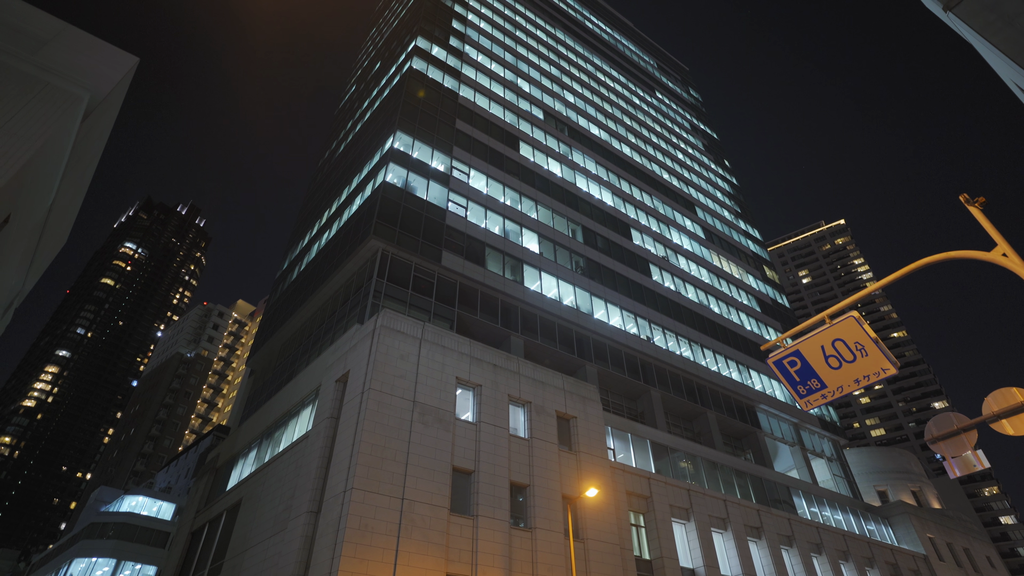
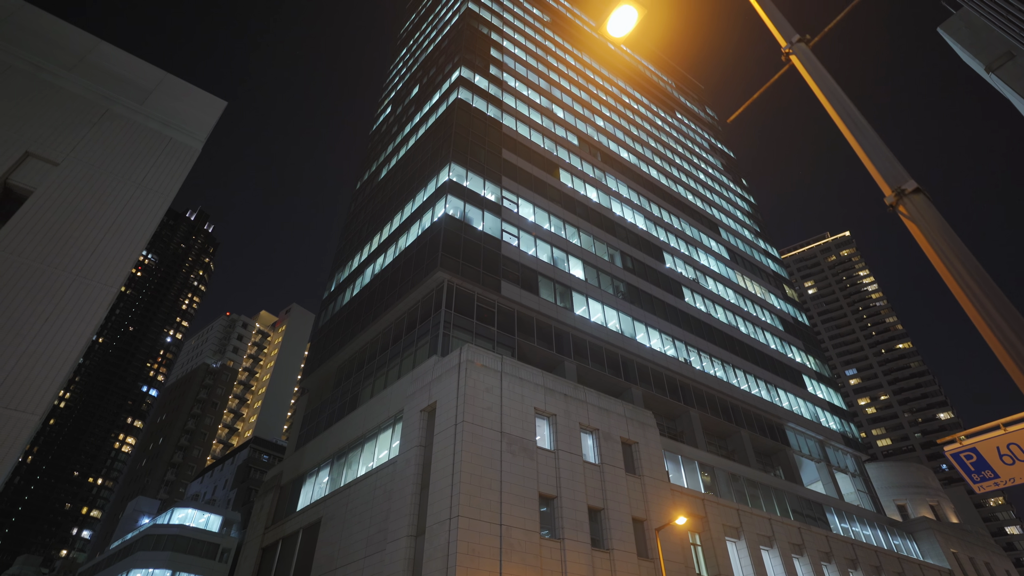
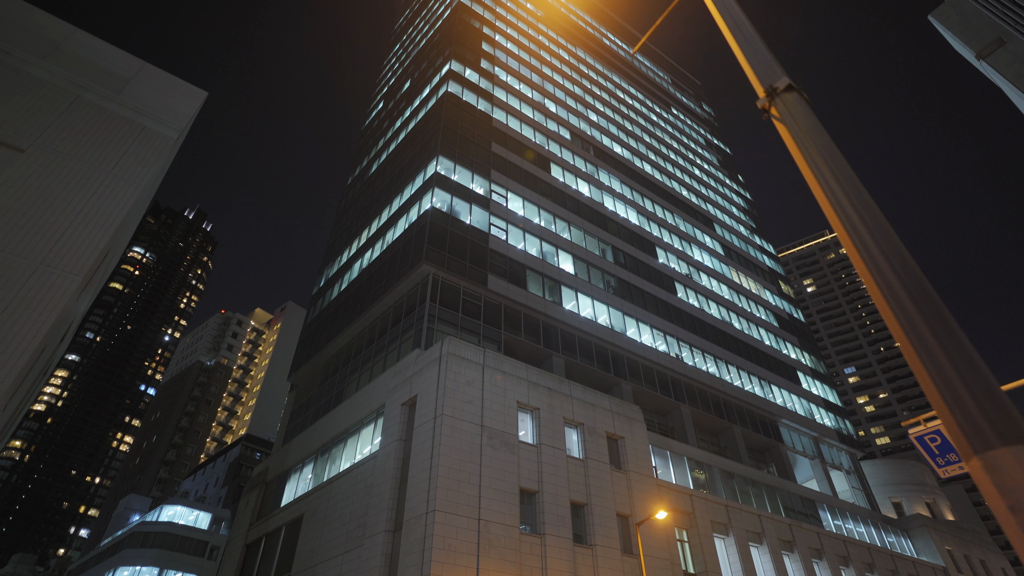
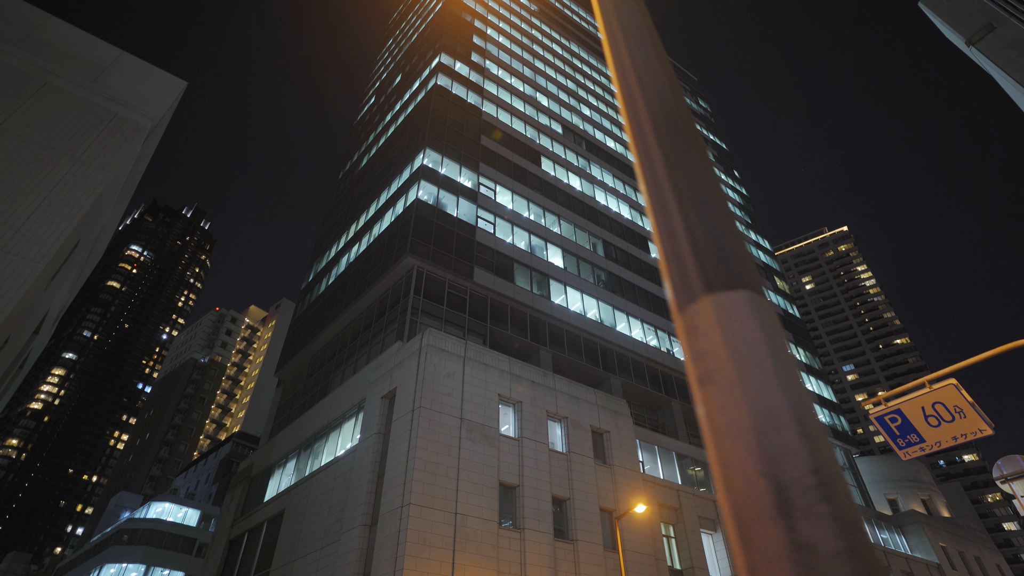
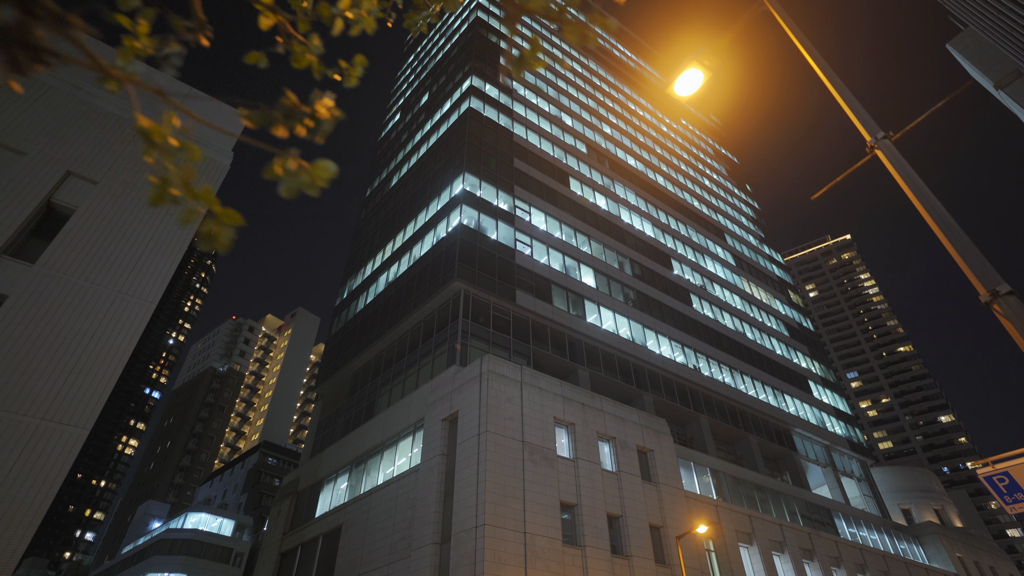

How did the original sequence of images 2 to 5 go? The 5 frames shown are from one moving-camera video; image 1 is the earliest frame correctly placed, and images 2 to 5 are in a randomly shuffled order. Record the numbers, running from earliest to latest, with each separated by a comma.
4, 3, 2, 5
